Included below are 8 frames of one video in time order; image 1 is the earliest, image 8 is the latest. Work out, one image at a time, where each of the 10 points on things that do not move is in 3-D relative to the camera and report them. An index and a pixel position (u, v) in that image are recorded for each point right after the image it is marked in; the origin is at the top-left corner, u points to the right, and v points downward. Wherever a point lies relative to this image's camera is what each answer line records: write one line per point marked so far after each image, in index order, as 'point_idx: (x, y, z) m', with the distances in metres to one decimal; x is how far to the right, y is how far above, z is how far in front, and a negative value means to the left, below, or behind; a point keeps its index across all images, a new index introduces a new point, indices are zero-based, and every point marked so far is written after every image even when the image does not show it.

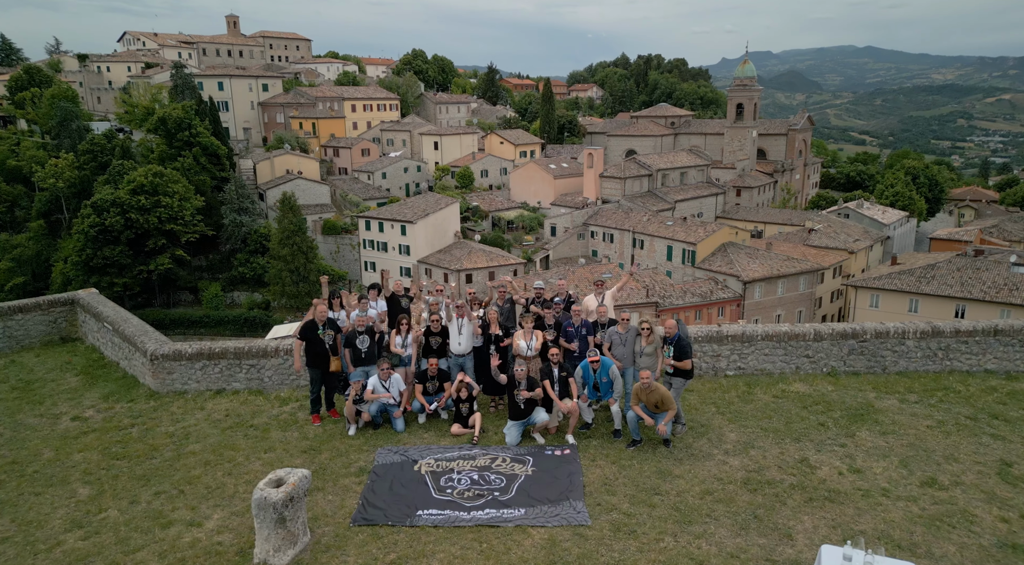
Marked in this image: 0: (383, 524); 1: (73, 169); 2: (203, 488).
0: (-0.4, -0.8, +2.4) m
1: (-12.8, +3.3, +19.7) m
2: (-1.1, -0.7, +2.7) m
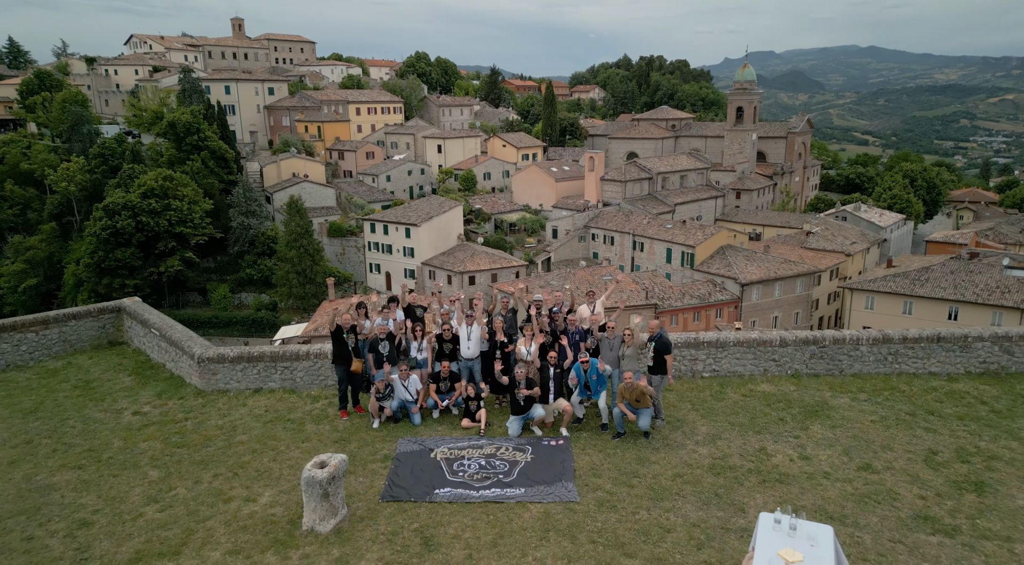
0: (-0.4, -0.8, +2.8) m
1: (-12.7, +3.3, +20.1) m
2: (-1.1, -0.8, +3.0) m
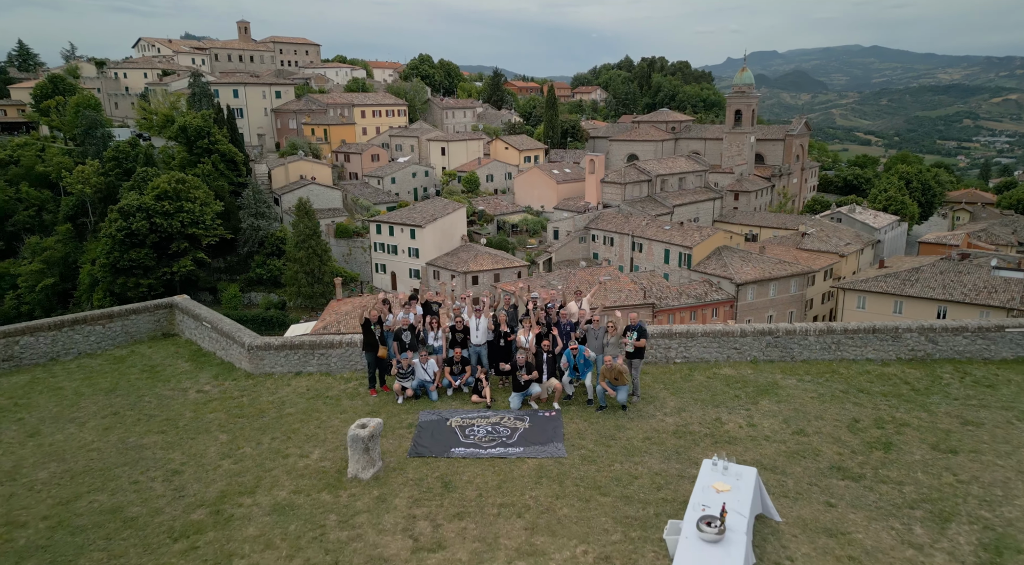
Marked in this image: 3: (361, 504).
0: (-0.4, -0.8, +3.3) m
1: (-12.6, +3.3, +20.7) m
2: (-1.1, -0.8, +3.6) m
3: (-0.7, -0.8, +2.6) m
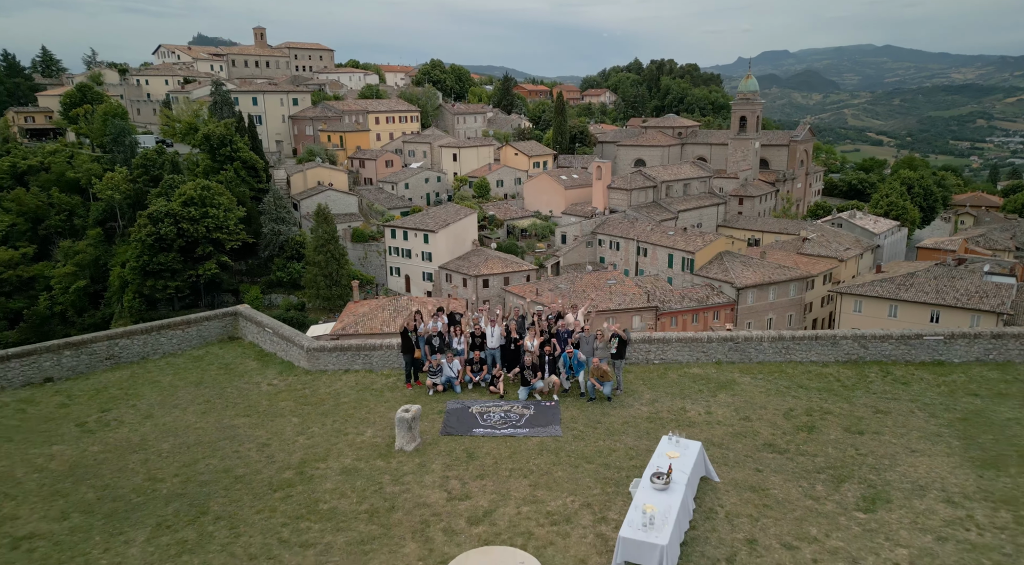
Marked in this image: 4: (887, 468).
0: (-0.4, -0.9, +4.2) m
1: (-12.3, +3.2, +21.7) m
2: (-1.0, -0.9, +4.4) m
3: (-0.6, -0.9, +3.5) m
4: (+1.8, -0.9, +3.2) m
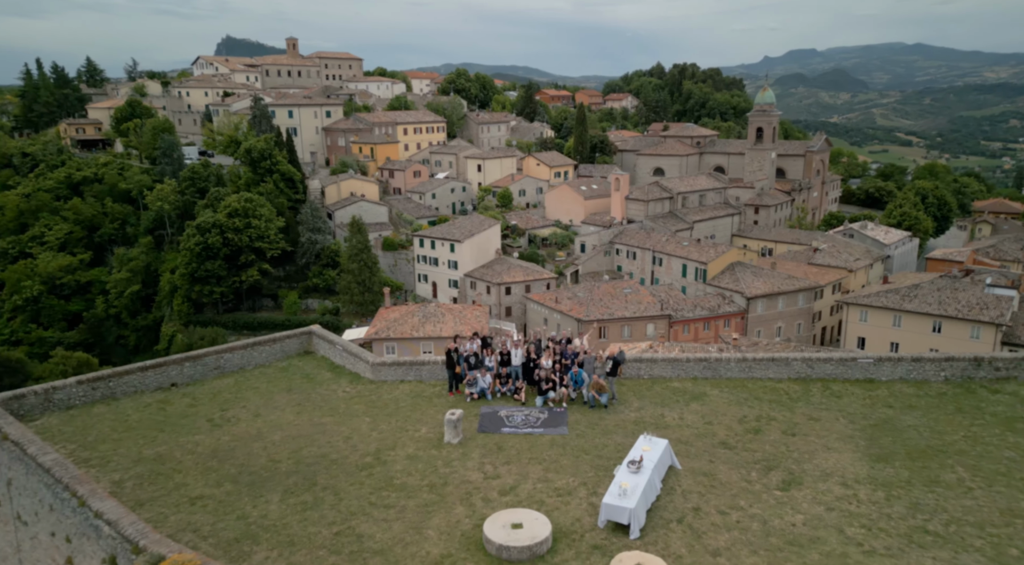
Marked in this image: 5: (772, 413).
0: (-0.2, -1.2, +5.4) m
1: (-11.6, +3.1, +23.2) m
2: (-0.9, -1.1, +5.7) m
3: (-0.5, -1.2, +4.7) m
4: (+1.9, -1.1, +4.3) m
5: (+1.9, -1.0, +5.0) m
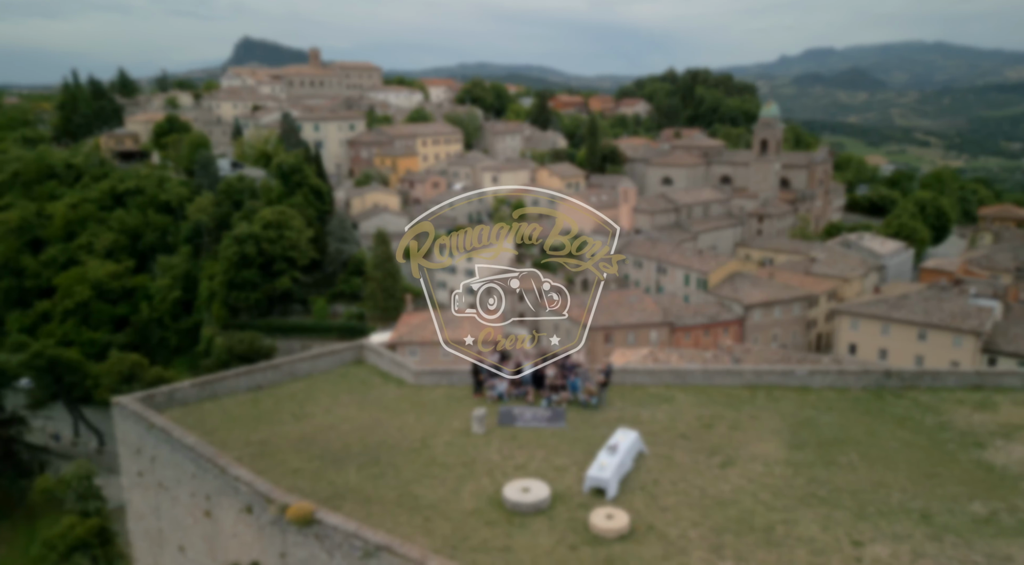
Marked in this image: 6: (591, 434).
0: (-0.1, -1.5, +6.9) m
1: (-11.1, +2.8, +25.0) m
2: (-0.7, -1.4, +7.2) m
3: (-0.4, -1.4, +6.2) m
4: (+2.0, -1.4, +5.8) m
5: (+2.0, -1.3, +6.5) m
6: (+0.8, -1.4, +6.3) m
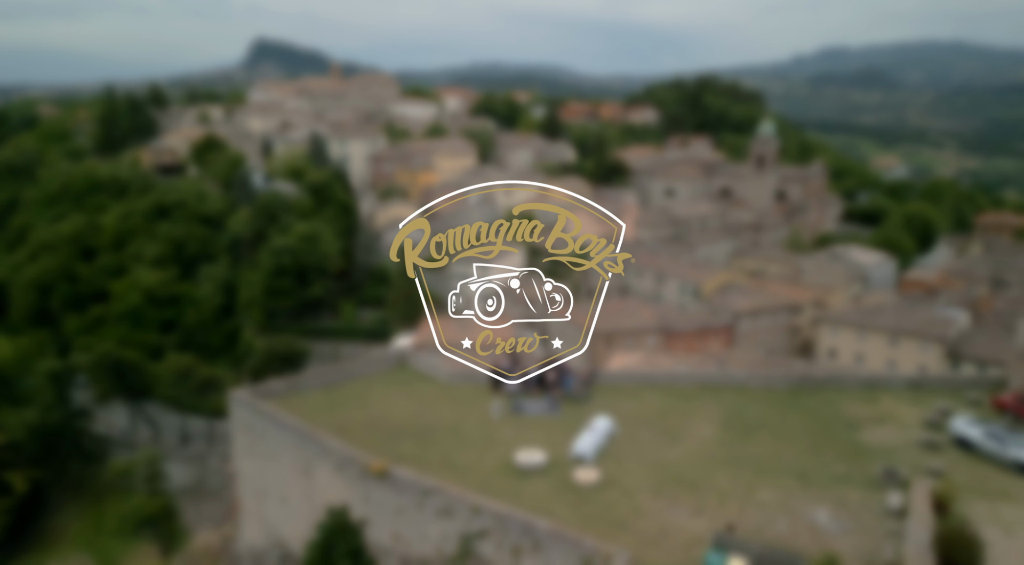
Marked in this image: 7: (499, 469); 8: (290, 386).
0: (0.0, -1.8, +9.2) m
1: (-10.6, +2.6, +27.5) m
2: (-0.6, -1.7, +9.5) m
3: (-0.3, -1.8, +8.5) m
4: (+2.1, -1.8, +8.1) m
5: (+2.2, -1.6, +8.7) m
6: (+0.9, -1.8, +8.5) m
7: (-0.1, -2.0, +7.3) m
8: (-3.1, -1.4, +9.4) m
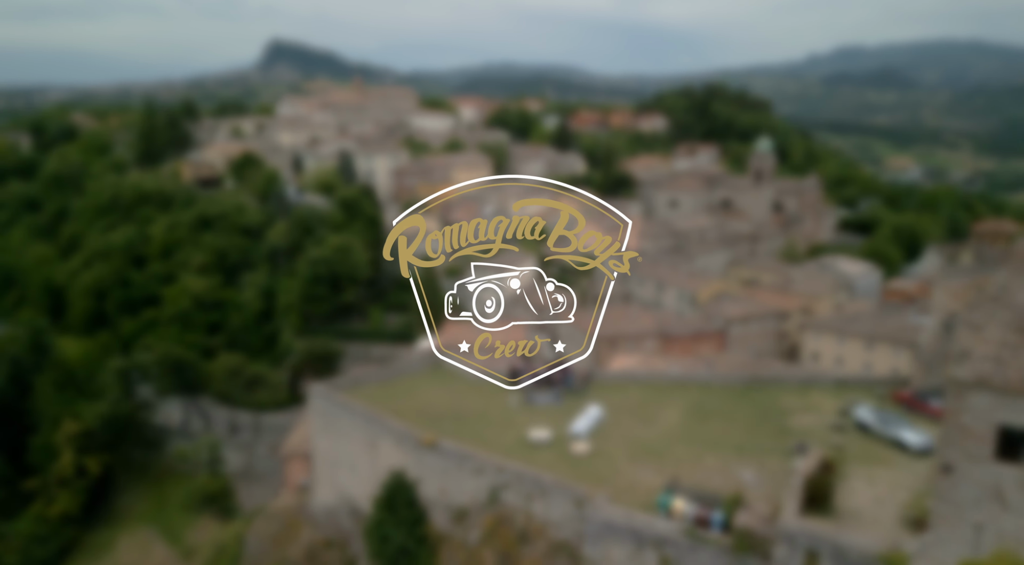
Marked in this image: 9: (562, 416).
0: (+0.3, -2.1, +11.8) m
1: (-10.0, +2.3, +30.2) m
2: (-0.4, -2.0, +12.1) m
3: (-0.1, -2.1, +11.1) m
4: (+2.3, -2.1, +10.6) m
5: (+2.4, -1.9, +11.3) m
6: (+1.1, -2.1, +11.1) m
7: (+0.1, -2.4, +9.9) m
8: (-2.9, -1.7, +12.0) m
9: (+0.8, -2.2, +10.7) m
